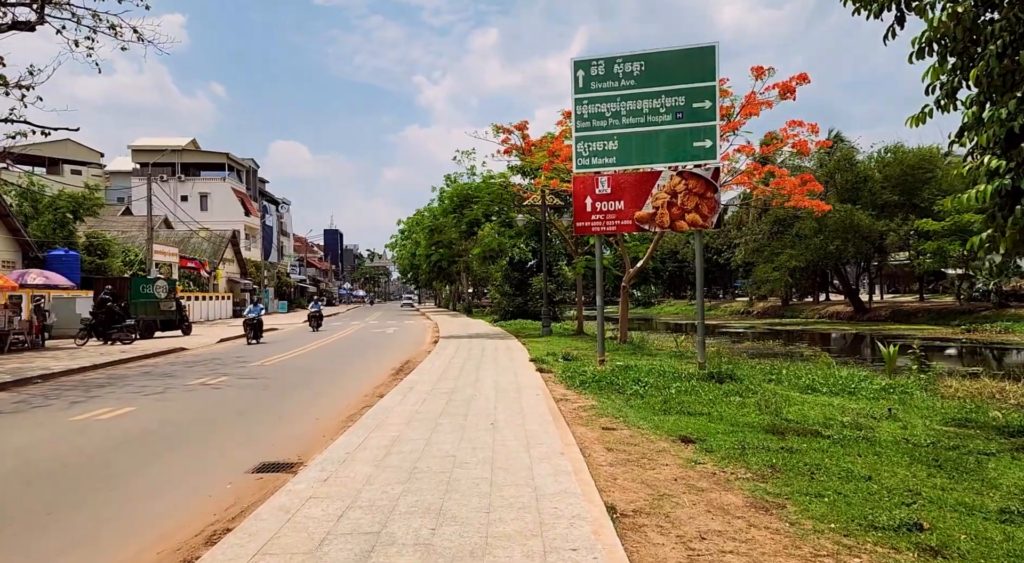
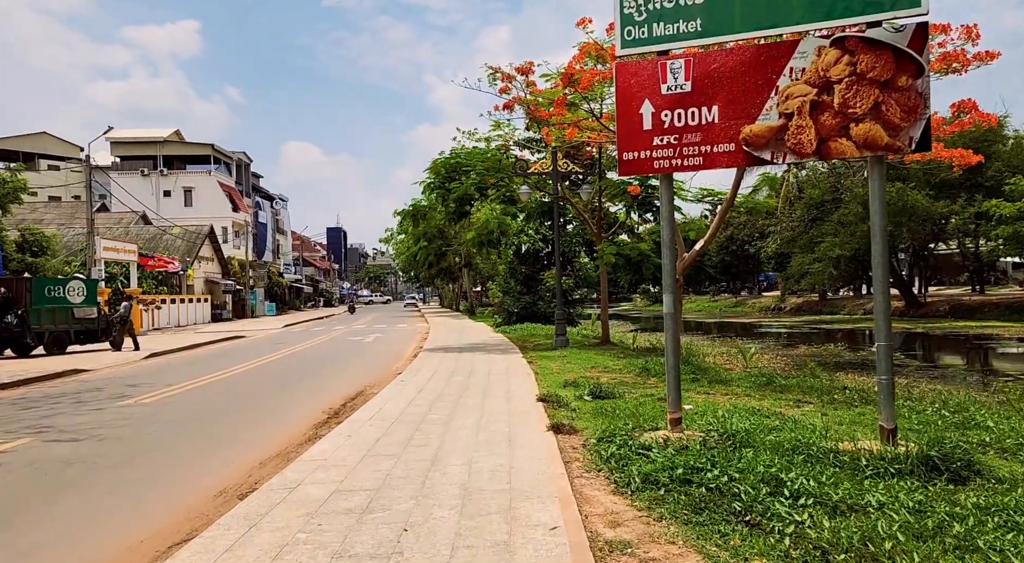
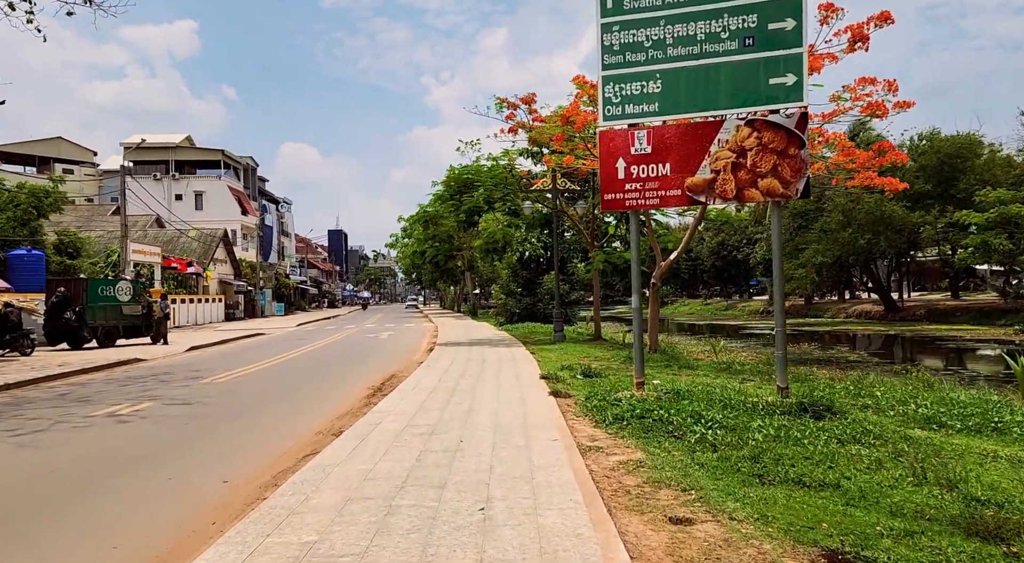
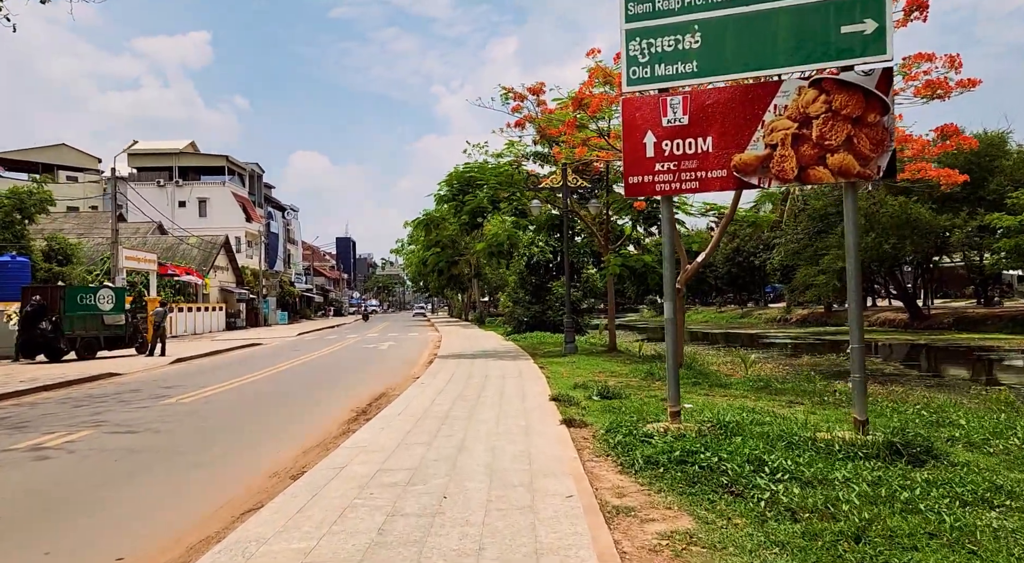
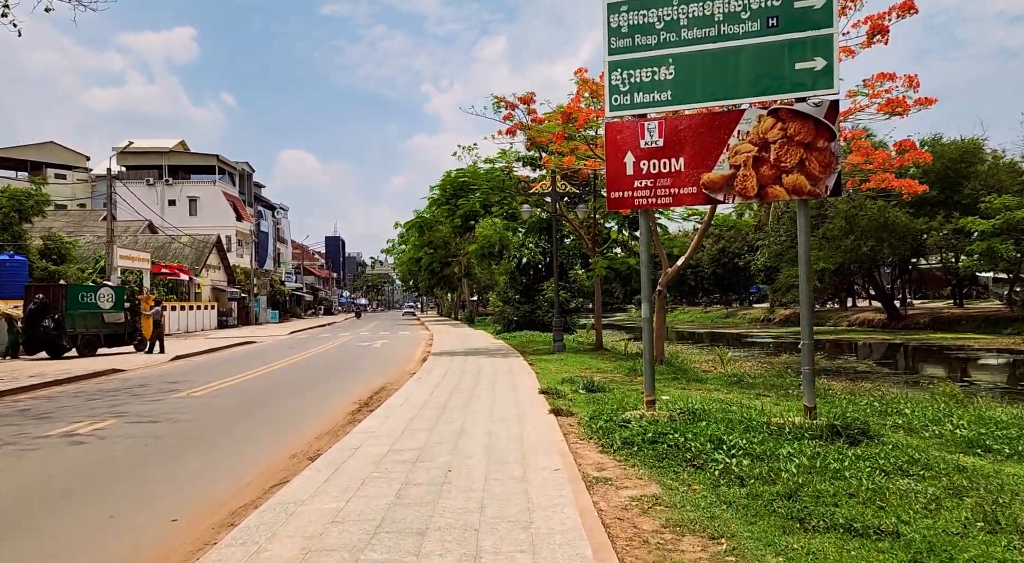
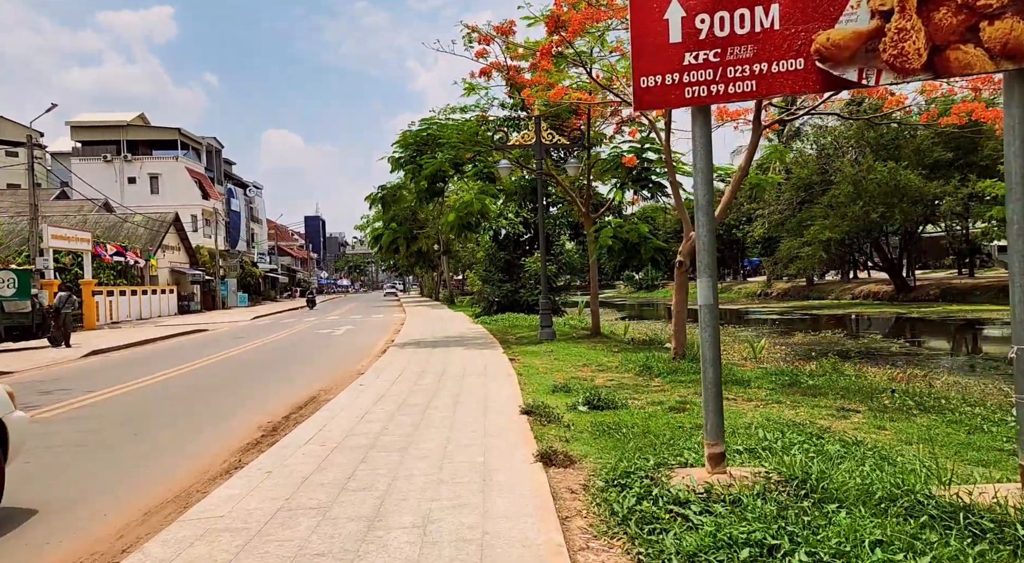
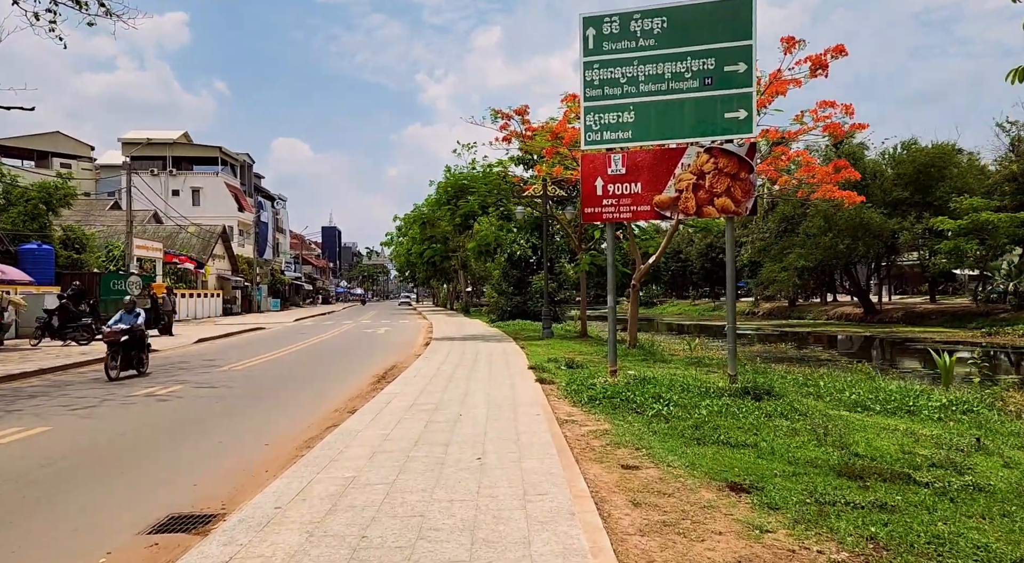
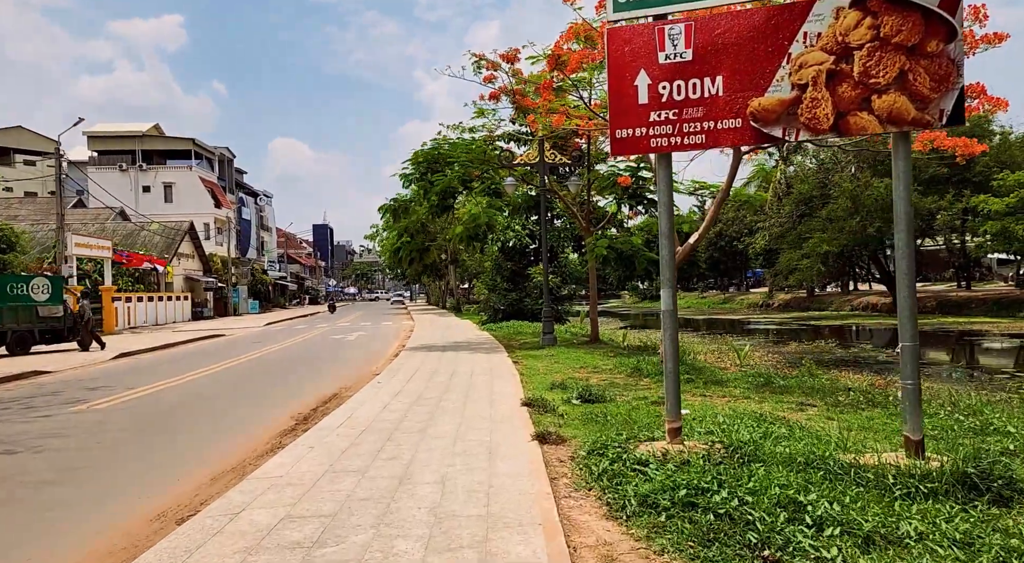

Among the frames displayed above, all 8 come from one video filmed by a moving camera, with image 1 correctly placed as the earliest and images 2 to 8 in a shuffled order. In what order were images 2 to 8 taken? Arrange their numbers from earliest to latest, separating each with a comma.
7, 3, 5, 4, 2, 8, 6
